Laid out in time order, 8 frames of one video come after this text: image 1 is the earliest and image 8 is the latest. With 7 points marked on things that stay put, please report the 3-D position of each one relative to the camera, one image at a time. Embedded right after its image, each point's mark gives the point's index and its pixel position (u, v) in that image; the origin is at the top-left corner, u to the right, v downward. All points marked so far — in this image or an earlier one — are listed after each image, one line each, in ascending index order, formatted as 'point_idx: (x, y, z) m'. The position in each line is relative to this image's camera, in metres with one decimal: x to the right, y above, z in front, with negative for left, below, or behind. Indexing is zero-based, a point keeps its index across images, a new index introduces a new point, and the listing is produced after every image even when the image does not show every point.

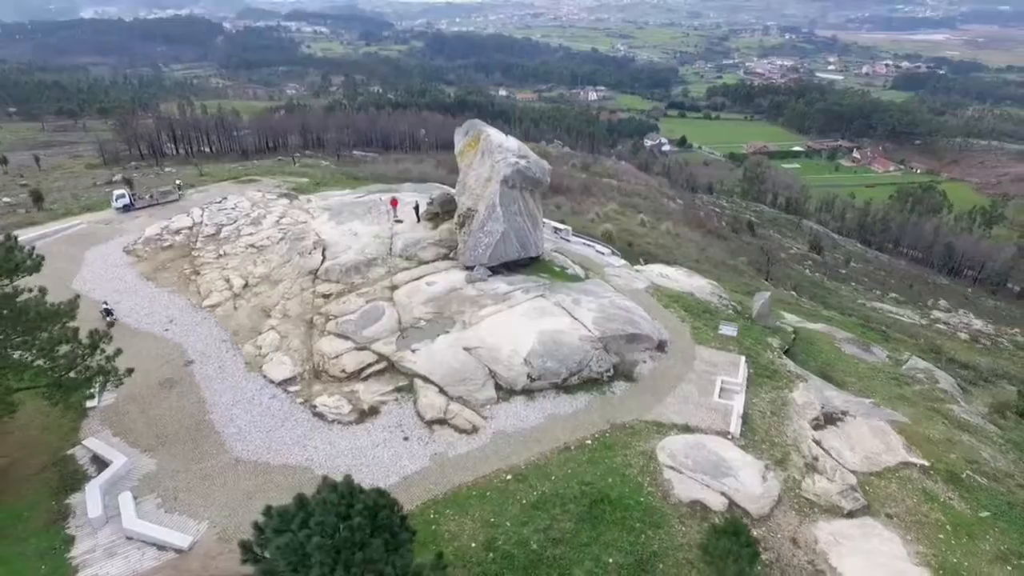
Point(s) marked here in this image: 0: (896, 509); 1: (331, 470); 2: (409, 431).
0: (+11.9, -6.8, +19.1) m
1: (-5.1, -5.2, +17.7) m
2: (-3.1, -4.5, +19.3) m
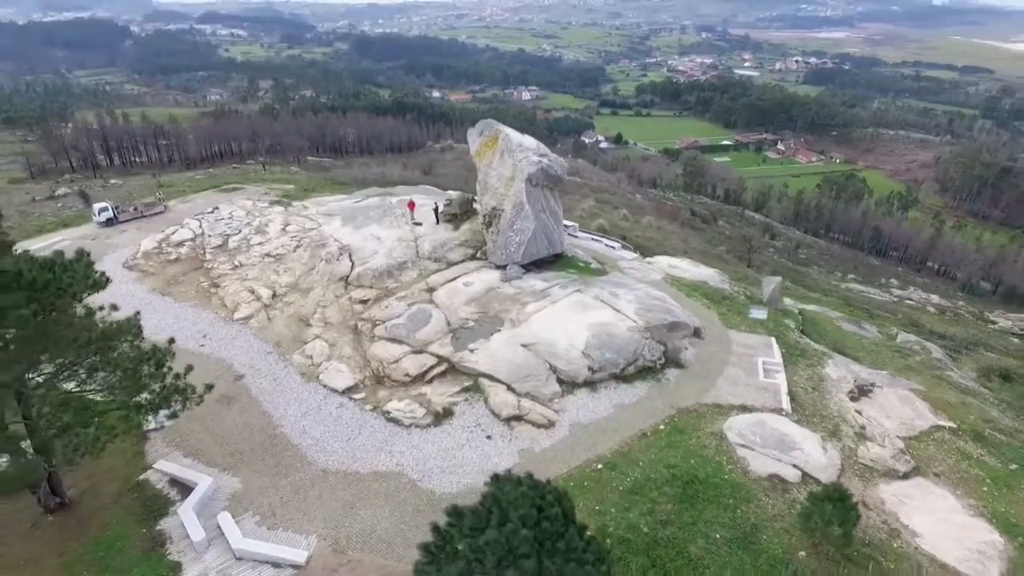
0: (+14.4, -6.0, +20.7) m
1: (-2.4, -5.3, +17.6) m
2: (-0.7, -4.4, +19.4) m
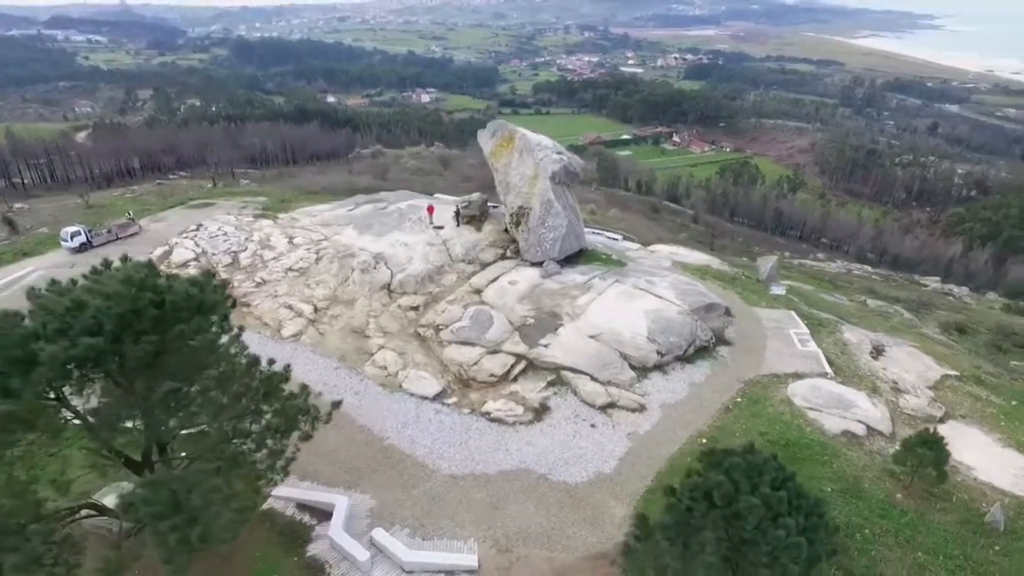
0: (+17.3, -4.6, +23.6) m
1: (+1.2, -5.2, +17.9) m
2: (+2.6, -4.2, +20.0) m
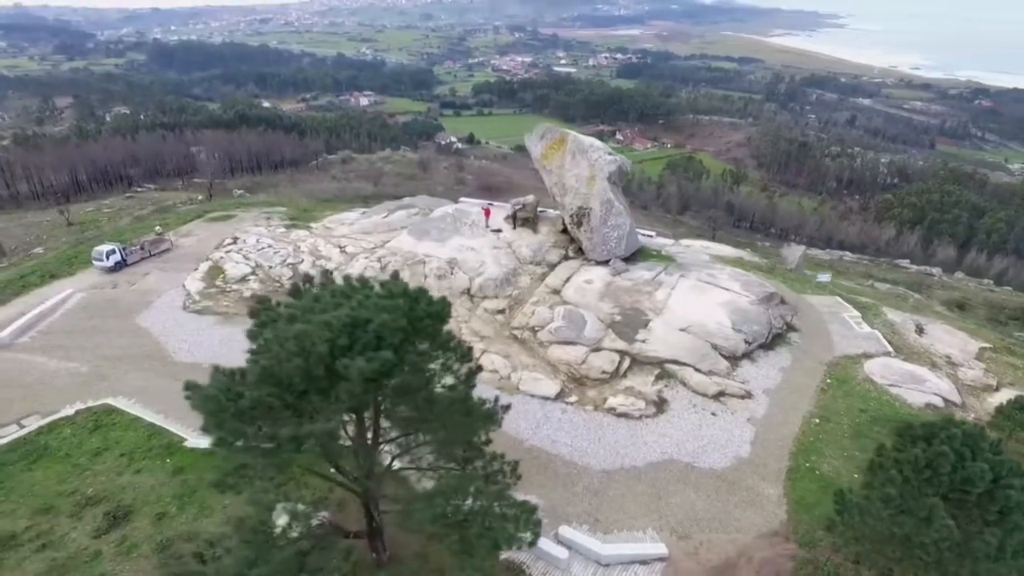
0: (+20.9, -3.7, +25.9) m
1: (+5.5, -5.1, +18.7) m
2: (+6.6, -4.0, +20.9) m
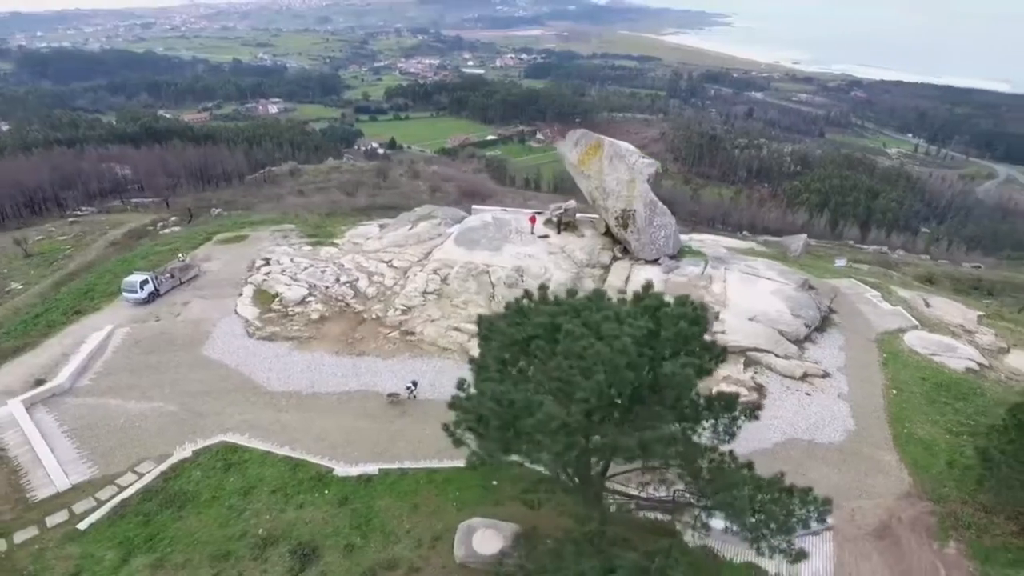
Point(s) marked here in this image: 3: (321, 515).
0: (+24.0, -2.4, +29.5) m
1: (+9.8, -4.8, +20.3) m
2: (+10.5, -3.7, +22.6) m
3: (-5.0, -6.0, +16.3) m
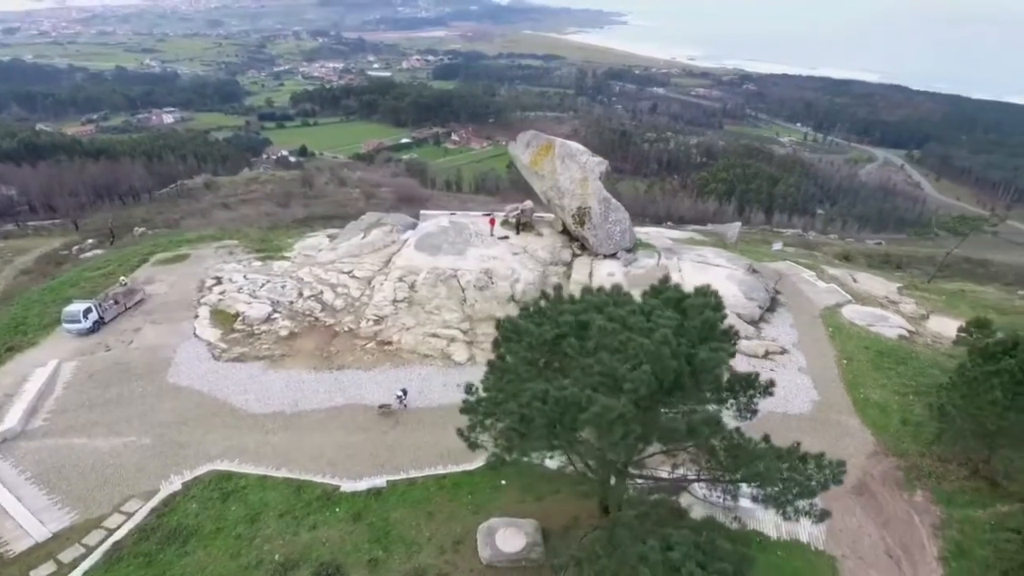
0: (+22.2, -1.0, +32.8) m
1: (+9.5, -4.2, +21.9) m
2: (+9.9, -3.1, +24.2) m
3: (-4.5, -6.4, +16.0) m
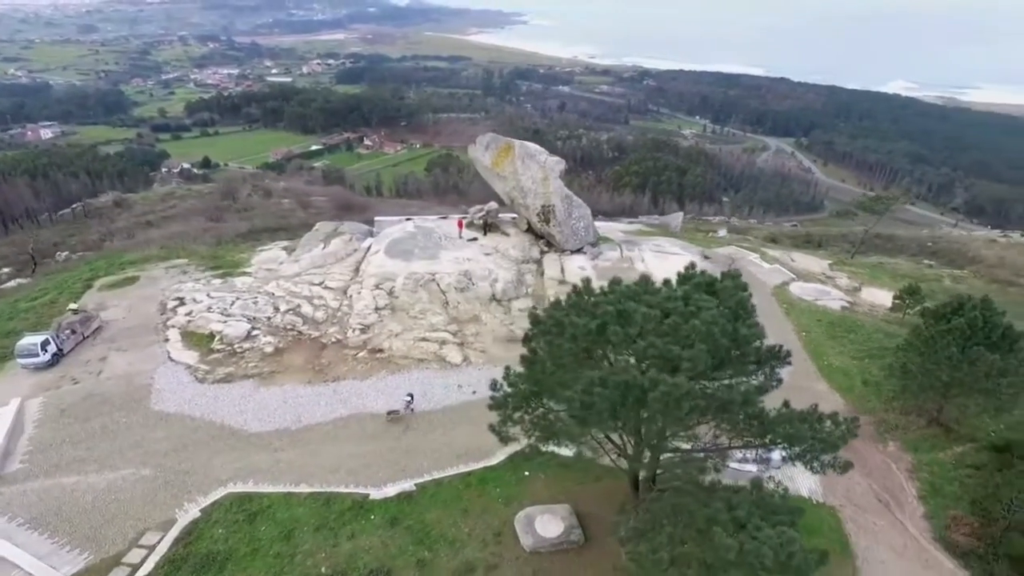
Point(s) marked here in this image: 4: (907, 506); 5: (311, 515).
0: (+20.4, +0.5, +36.3) m
1: (+9.5, -3.5, +23.8) m
2: (+9.5, -2.3, +26.2) m
3: (-3.5, -6.6, +16.2) m
4: (+11.7, -6.4, +18.2) m
5: (-5.5, -6.2, +16.9) m
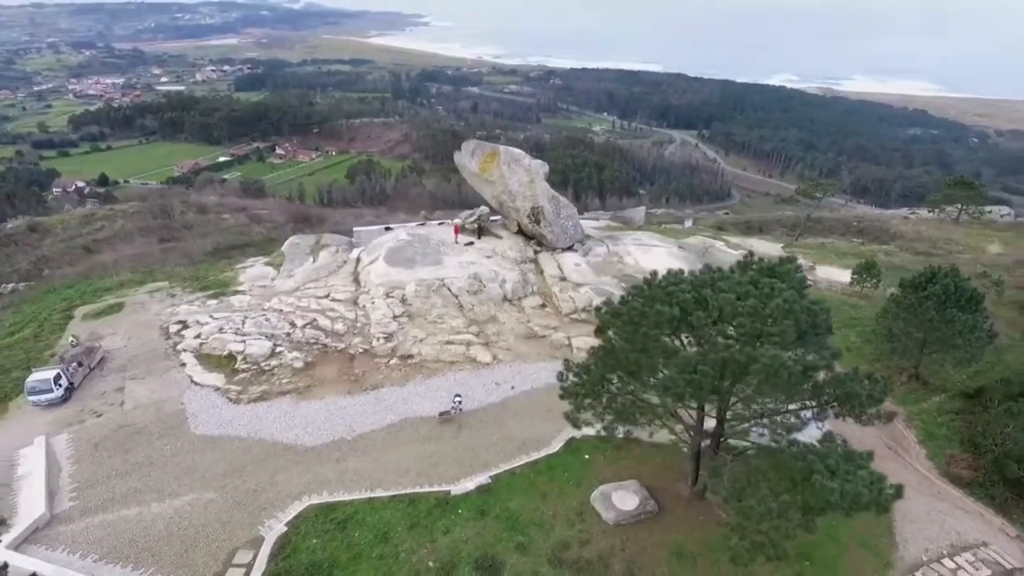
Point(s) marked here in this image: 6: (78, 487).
0: (+19.5, +1.9, +40.2) m
1: (+10.6, -2.8, +26.4) m
2: (+10.2, -1.6, +28.7) m
3: (-1.1, -6.7, +17.1) m
4: (+13.7, -5.5, +21.1) m
5: (-3.2, -6.5, +17.6) m
6: (-13.6, -6.2, +19.6) m
